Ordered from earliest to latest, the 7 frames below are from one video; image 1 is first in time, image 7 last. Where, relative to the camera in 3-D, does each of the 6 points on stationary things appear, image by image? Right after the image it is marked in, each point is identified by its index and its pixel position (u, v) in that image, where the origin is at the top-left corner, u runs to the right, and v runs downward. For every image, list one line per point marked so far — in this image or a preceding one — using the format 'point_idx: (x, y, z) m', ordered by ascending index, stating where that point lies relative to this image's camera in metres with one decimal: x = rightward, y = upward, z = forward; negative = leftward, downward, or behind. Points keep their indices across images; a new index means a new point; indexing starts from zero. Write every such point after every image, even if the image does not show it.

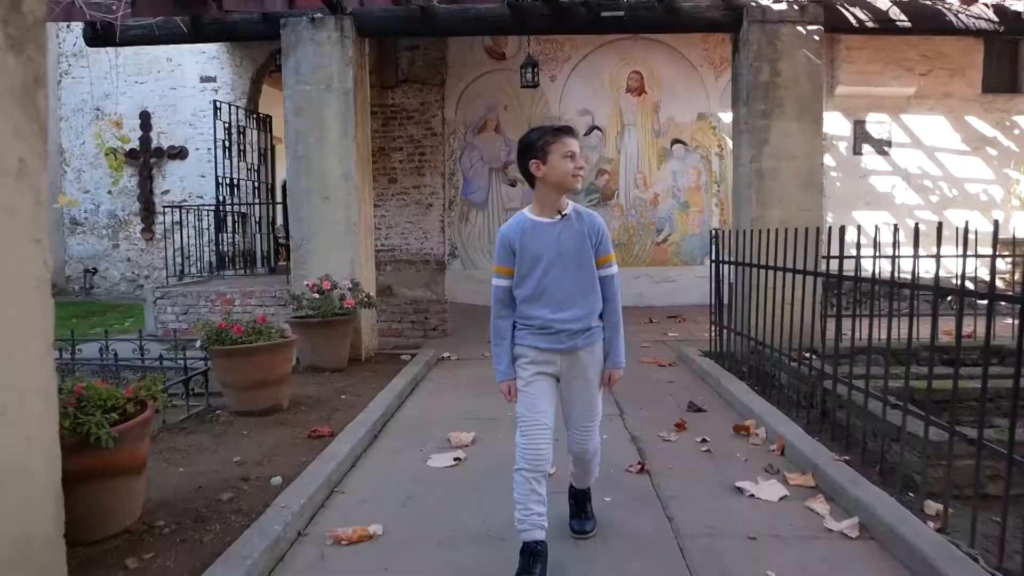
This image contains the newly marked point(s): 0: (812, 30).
0: (+2.6, +2.3, +7.2) m
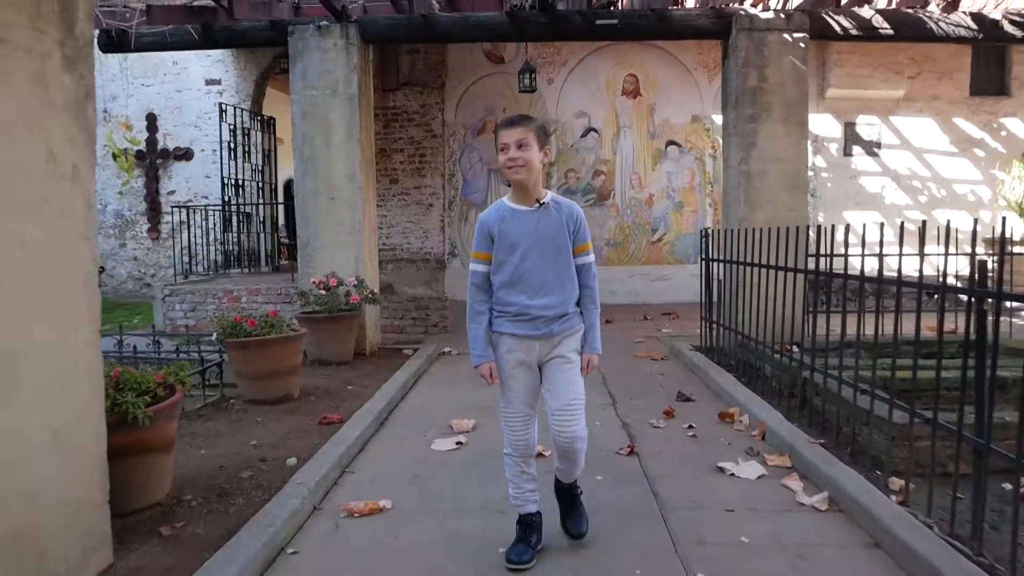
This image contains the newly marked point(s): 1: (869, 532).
0: (+2.6, +2.3, +7.5) m
1: (+1.4, -1.0, +3.4) m
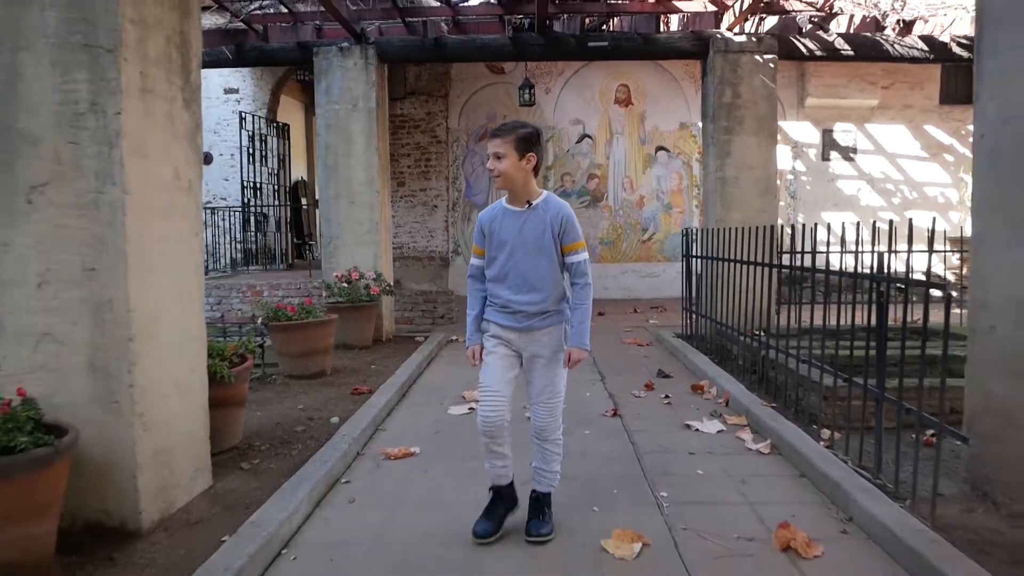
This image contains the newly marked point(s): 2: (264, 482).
0: (+2.6, +2.4, +8.4) m
1: (+1.5, -0.9, +4.3) m
2: (-1.2, -0.9, +4.0) m
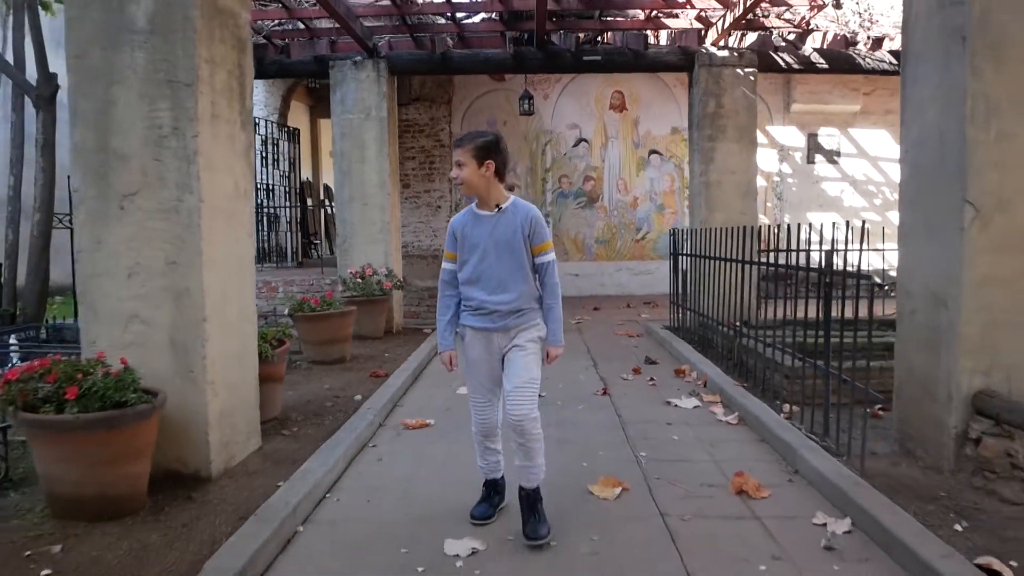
0: (+2.6, +2.4, +9.1) m
1: (+1.5, -0.9, +5.0) m
2: (-1.2, -0.9, +4.7) m
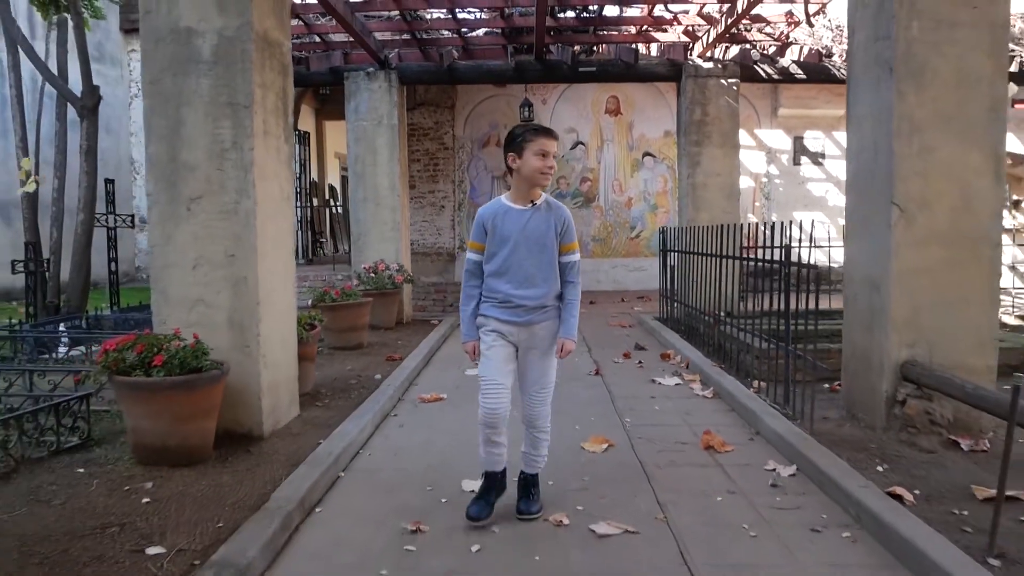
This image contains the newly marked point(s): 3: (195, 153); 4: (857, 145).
0: (+2.6, +2.5, +9.9) m
1: (+1.5, -0.8, +5.7) m
2: (-1.2, -0.8, +5.4) m
3: (-1.8, +0.7, +4.6) m
4: (+2.0, +0.8, +4.8) m
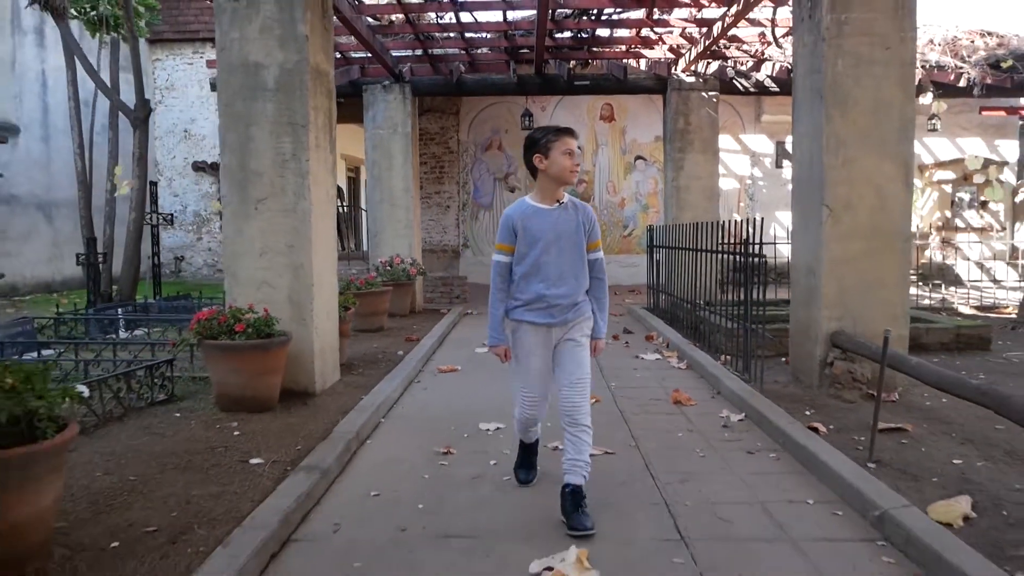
0: (+2.7, +2.6, +11.0) m
1: (+1.6, -0.7, +6.8) m
2: (-1.1, -0.7, +6.5) m
3: (-1.7, +0.9, +5.6) m
4: (+2.0, +0.9, +5.8) m
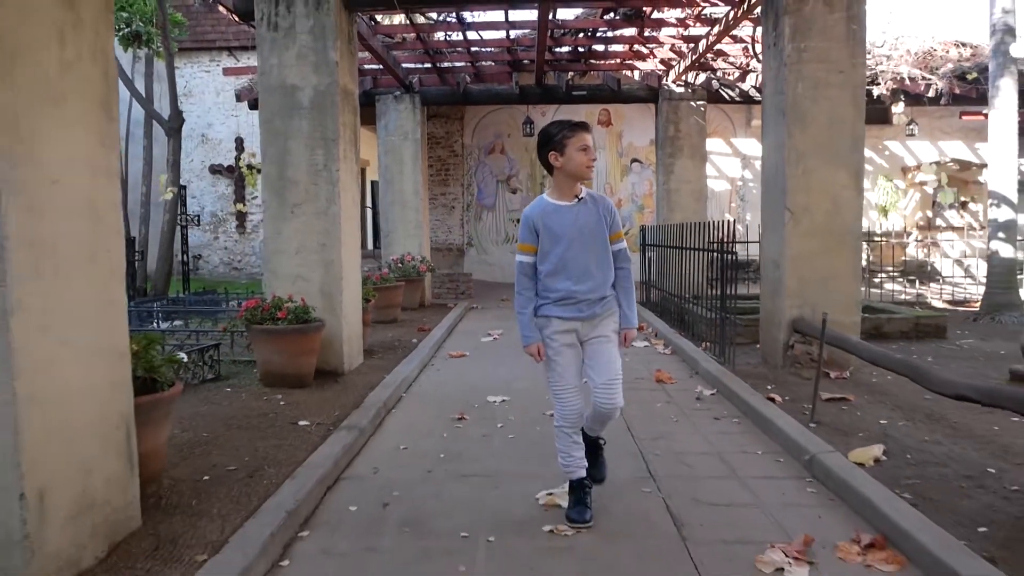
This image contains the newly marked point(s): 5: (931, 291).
0: (+2.7, +2.6, +11.8) m
1: (+1.6, -0.6, +7.6) m
2: (-1.1, -0.7, +7.4) m
3: (-1.7, +0.9, +6.5) m
4: (+2.1, +1.0, +6.7) m
5: (+7.0, -0.1, +13.6) m
